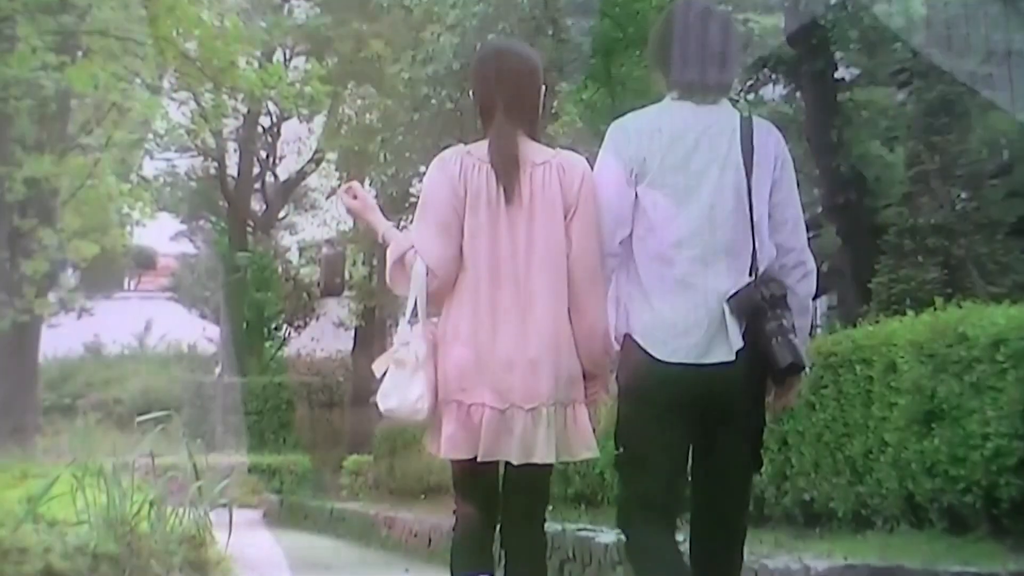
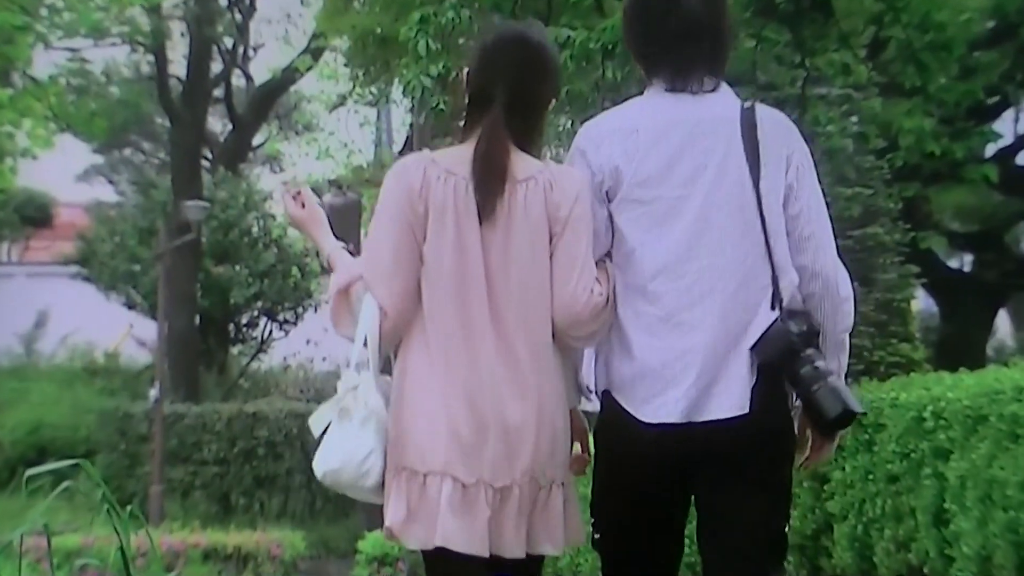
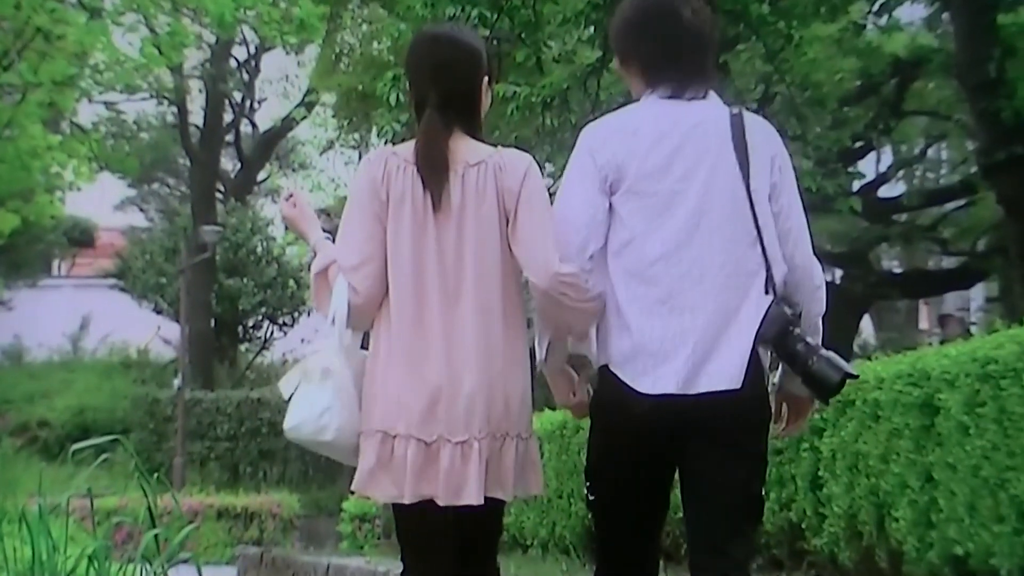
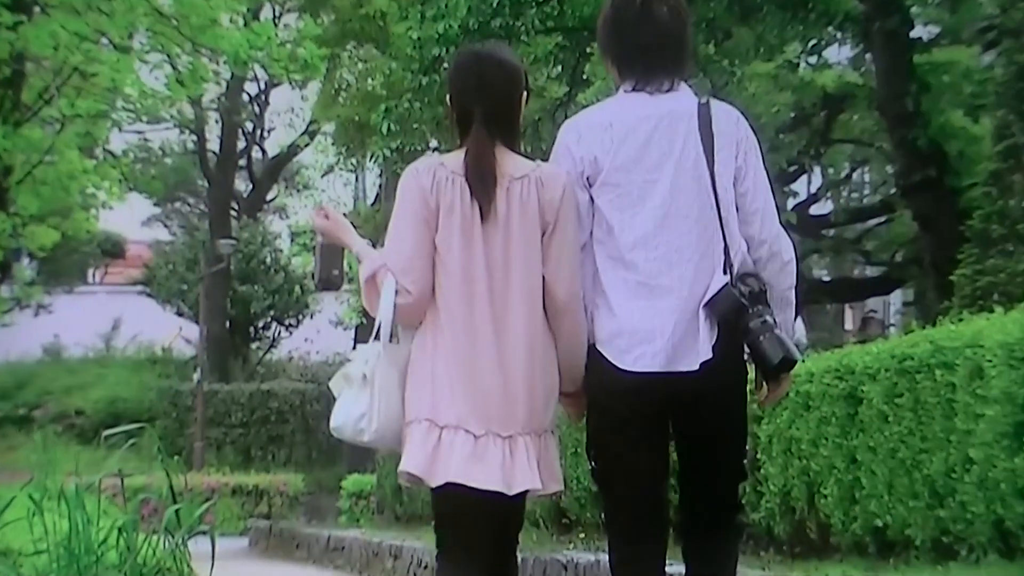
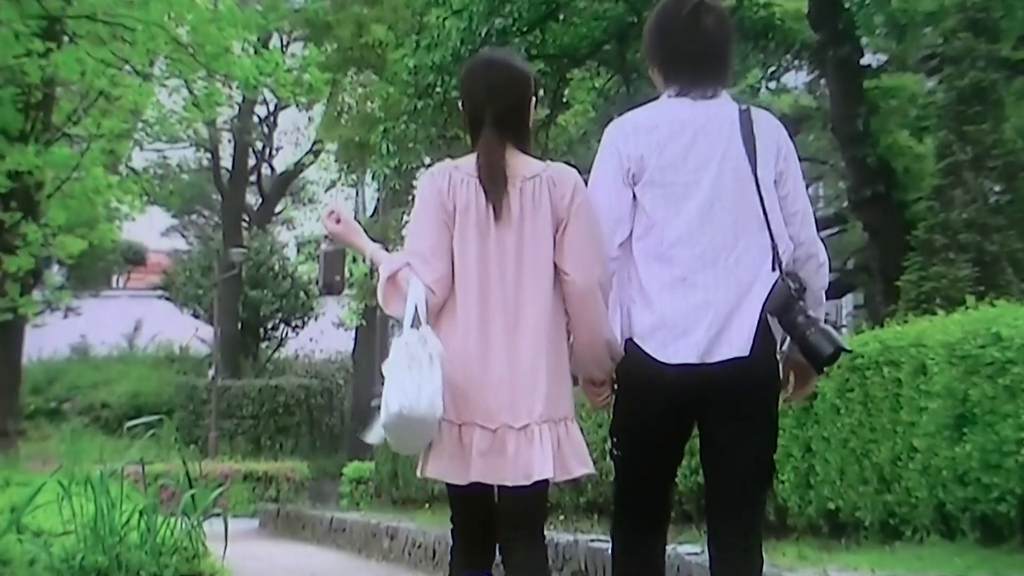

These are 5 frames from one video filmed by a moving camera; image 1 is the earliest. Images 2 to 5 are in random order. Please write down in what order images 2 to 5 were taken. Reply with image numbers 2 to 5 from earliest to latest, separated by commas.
5, 4, 3, 2
